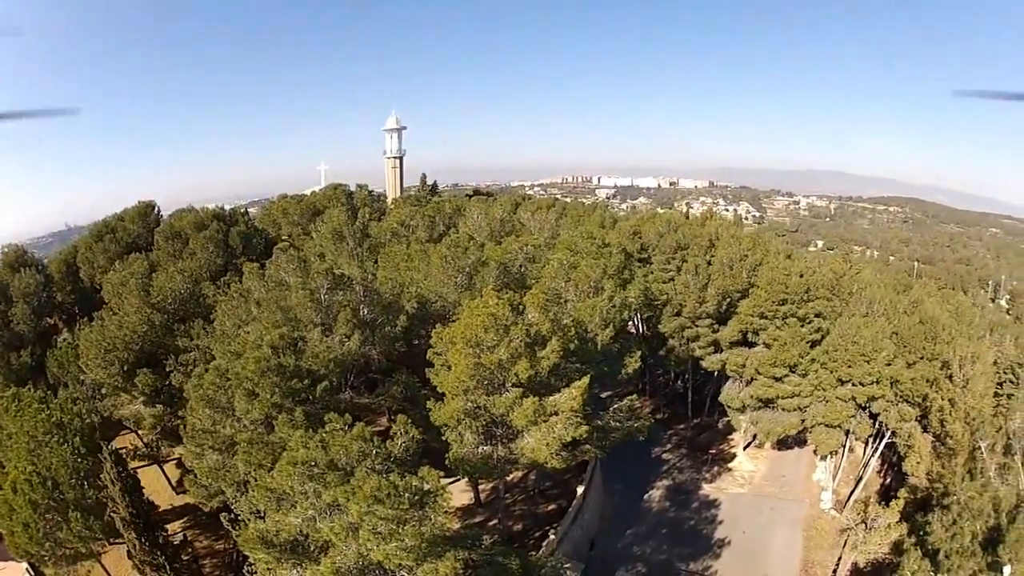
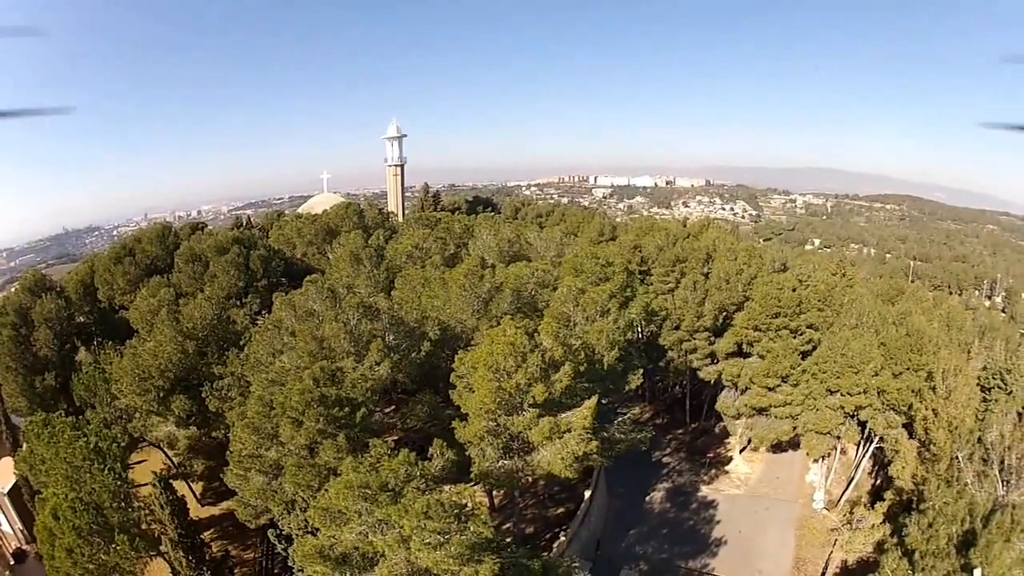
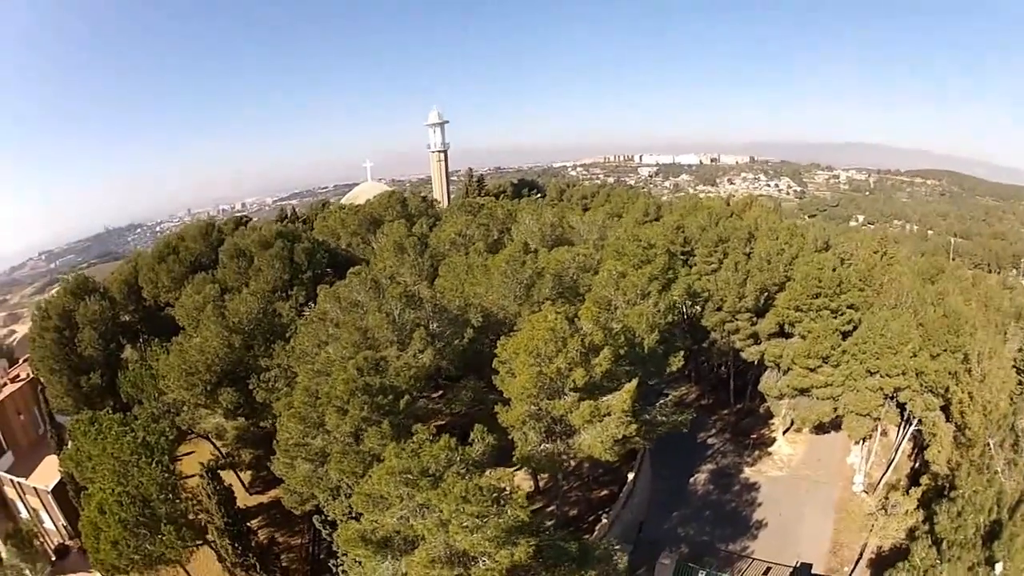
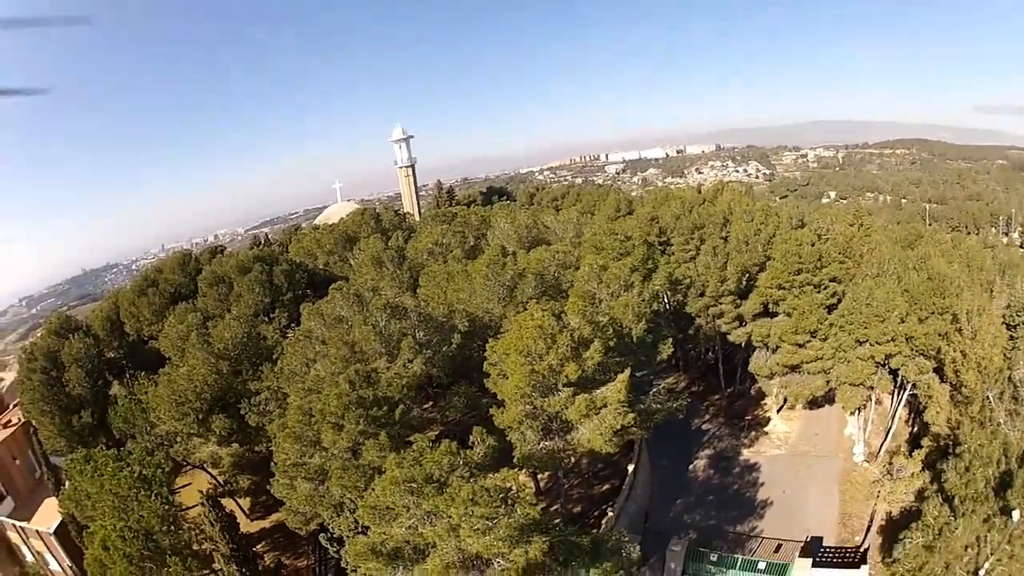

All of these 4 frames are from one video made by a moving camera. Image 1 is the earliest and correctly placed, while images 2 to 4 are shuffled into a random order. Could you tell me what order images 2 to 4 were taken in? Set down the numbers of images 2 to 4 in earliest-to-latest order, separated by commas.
2, 4, 3
